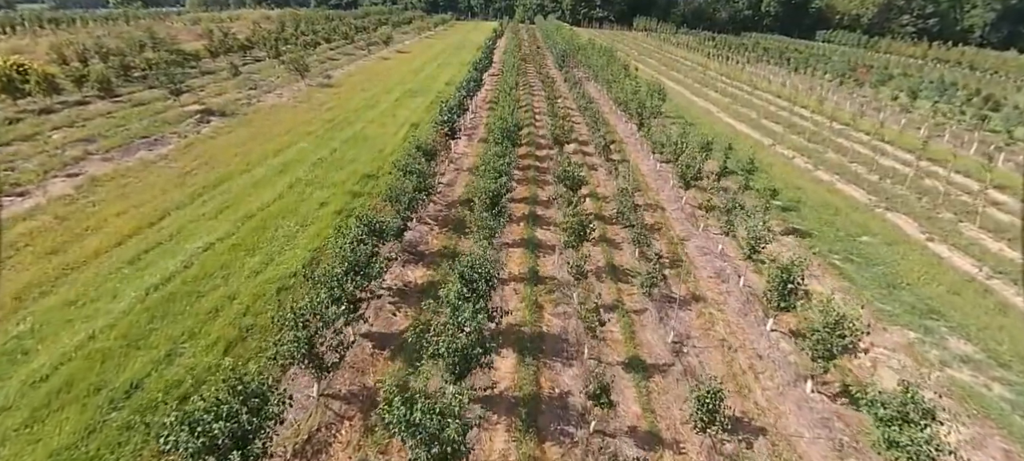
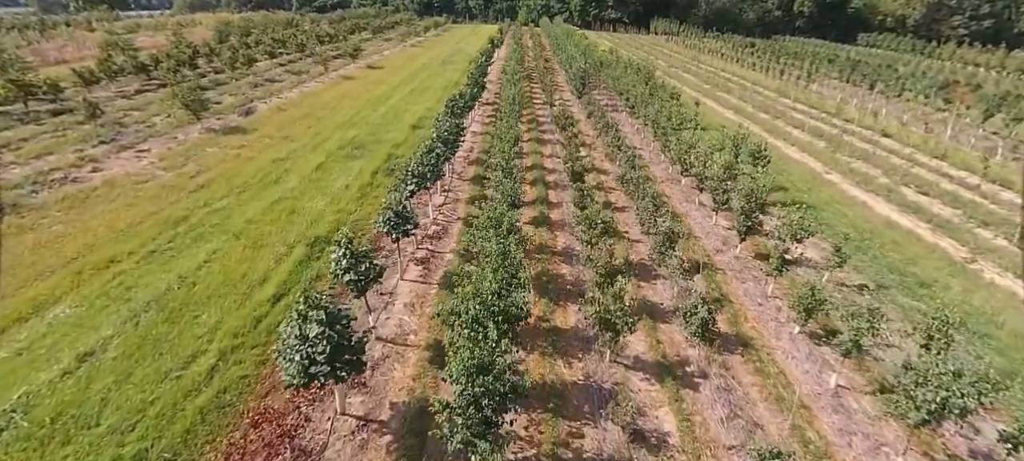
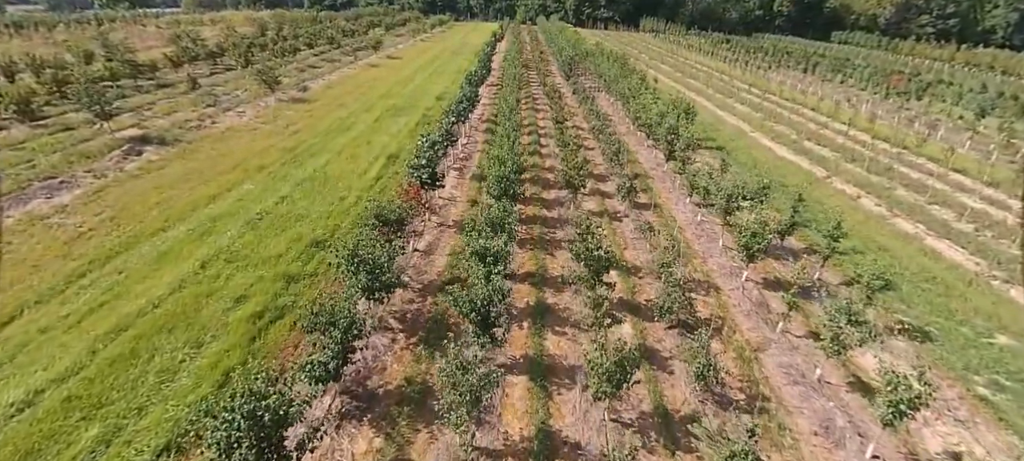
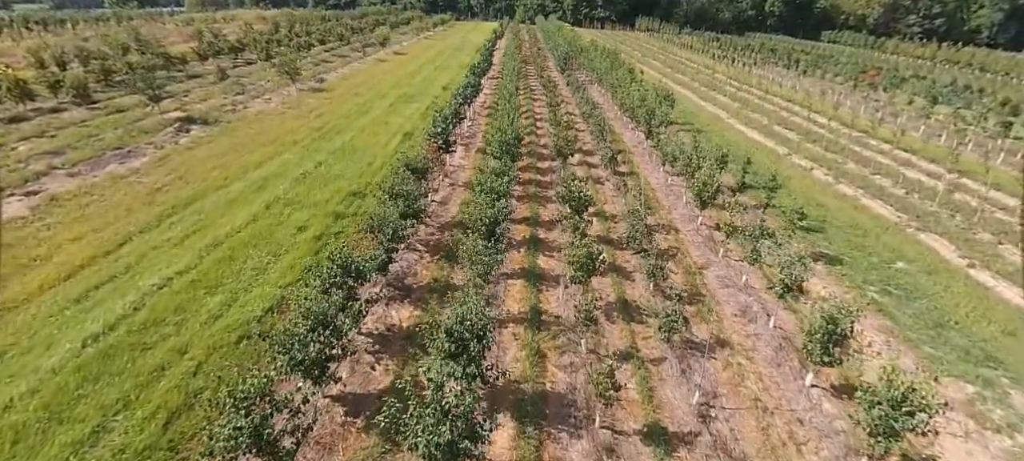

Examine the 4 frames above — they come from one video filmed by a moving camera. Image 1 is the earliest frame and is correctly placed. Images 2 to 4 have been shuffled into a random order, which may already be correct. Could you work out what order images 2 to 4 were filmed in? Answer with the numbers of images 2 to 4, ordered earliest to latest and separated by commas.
4, 3, 2
